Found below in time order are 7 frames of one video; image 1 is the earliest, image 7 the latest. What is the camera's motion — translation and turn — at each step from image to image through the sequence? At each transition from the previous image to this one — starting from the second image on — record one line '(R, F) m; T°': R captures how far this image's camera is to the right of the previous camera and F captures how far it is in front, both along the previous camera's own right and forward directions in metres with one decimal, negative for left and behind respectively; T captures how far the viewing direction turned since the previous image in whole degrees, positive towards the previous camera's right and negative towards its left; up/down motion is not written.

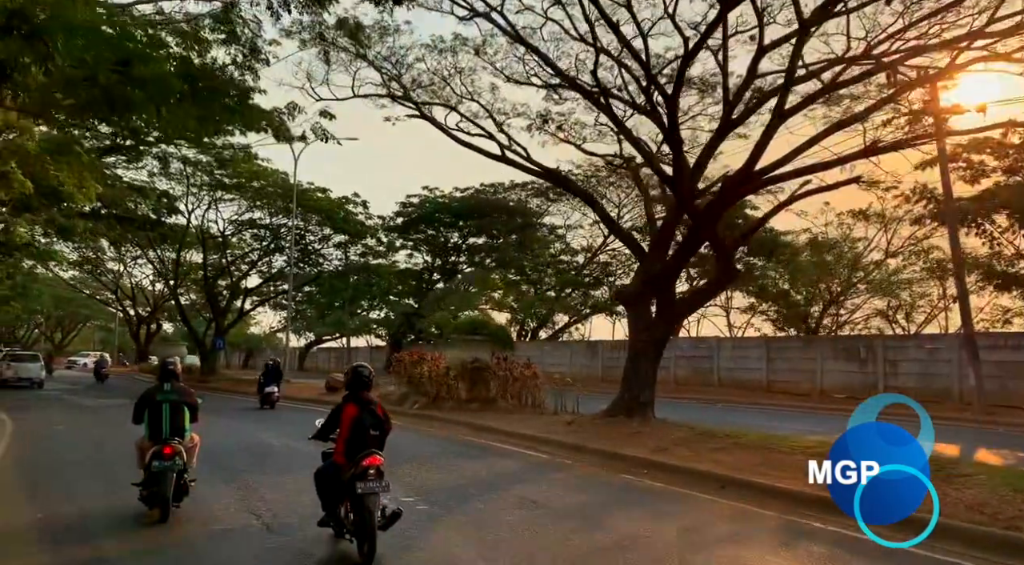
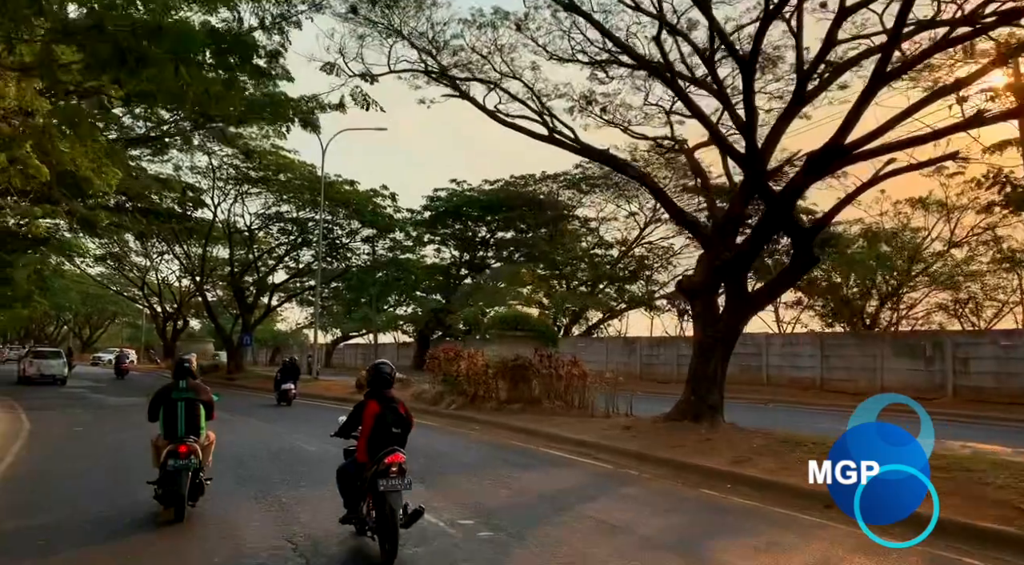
(-0.5, +1.2) m; -2°
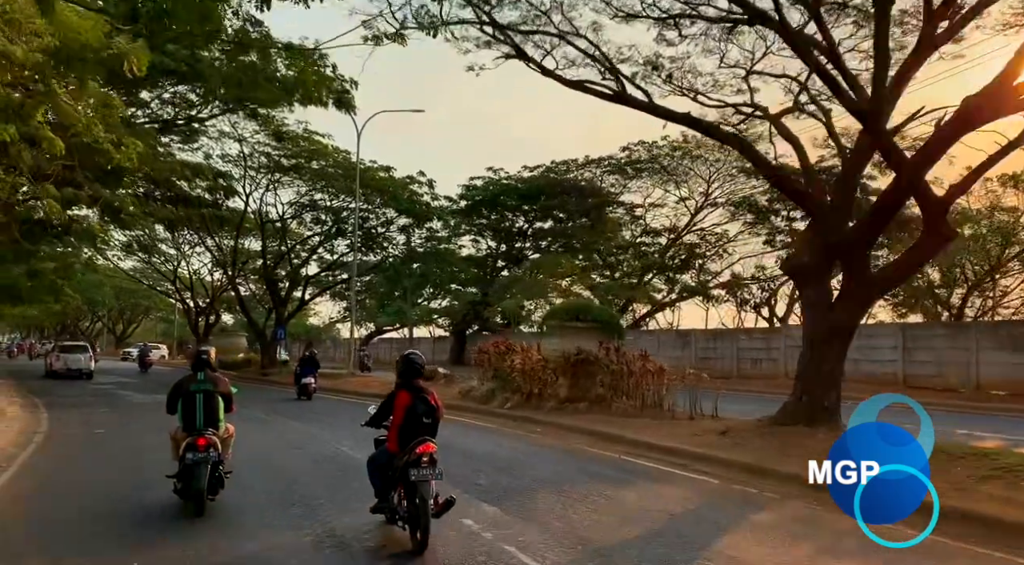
(-0.6, +1.7) m; -2°
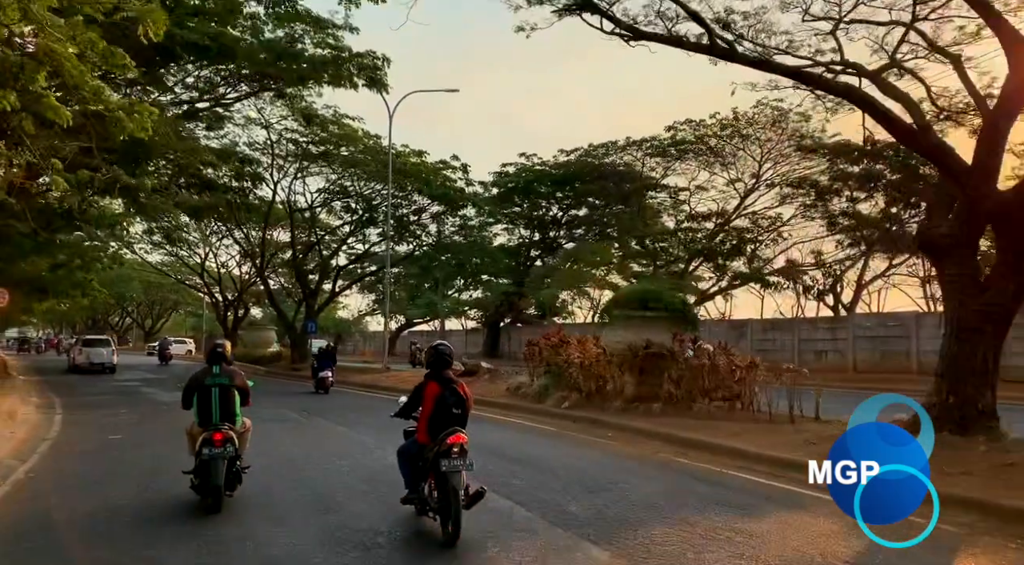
(-0.6, +1.6) m; -2°
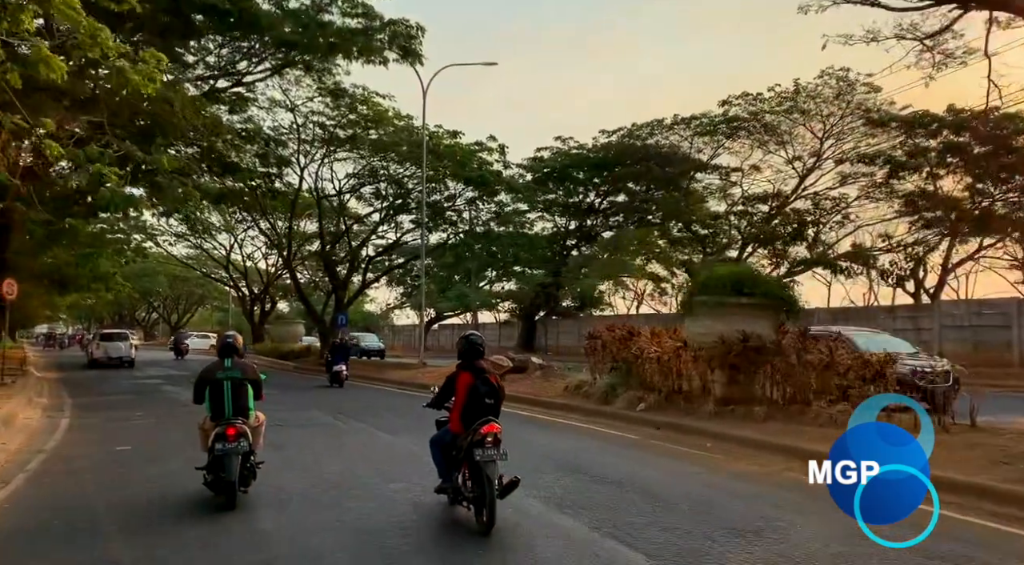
(-0.7, +2.0) m; -2°
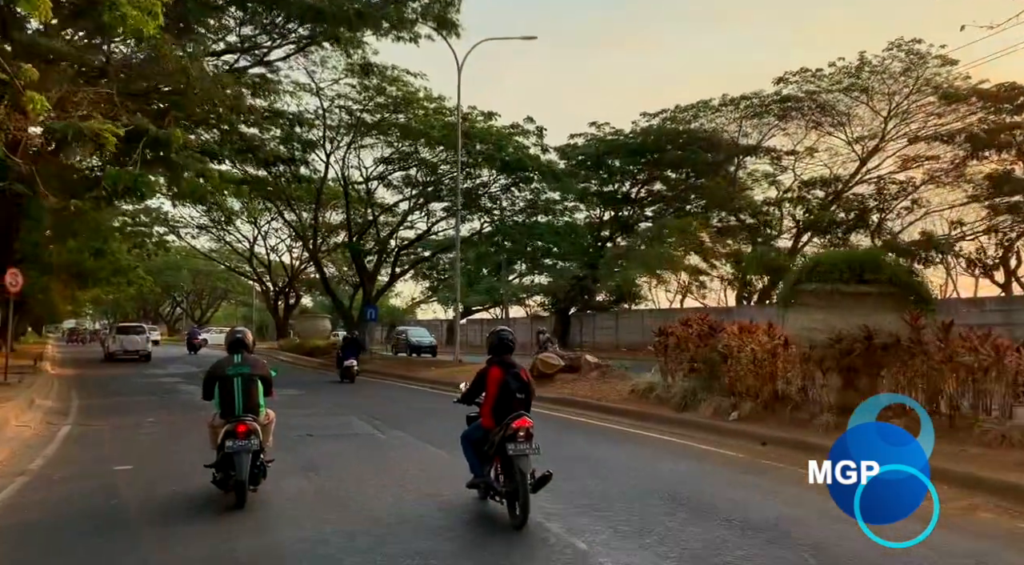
(-0.6, +1.8) m; -2°
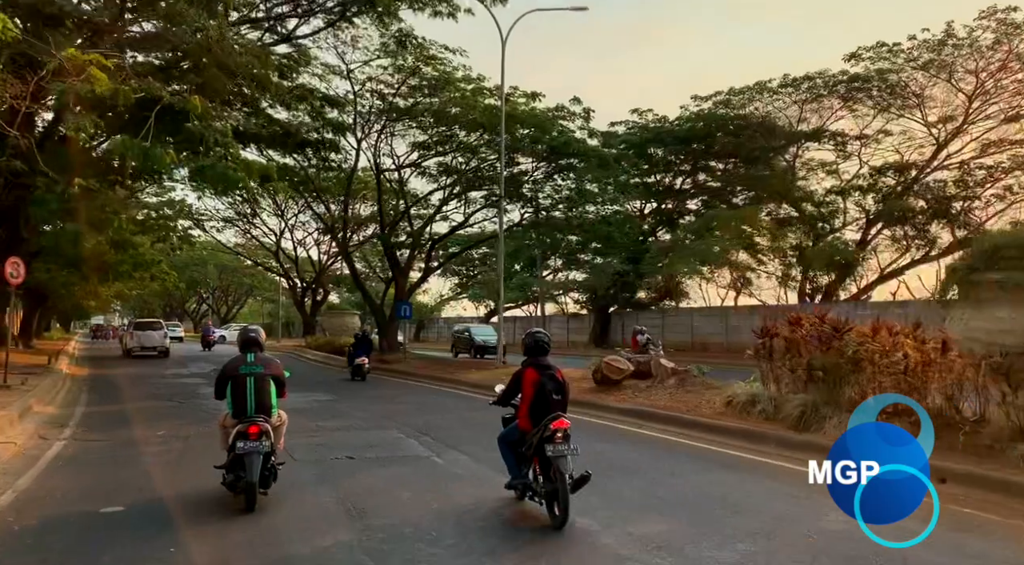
(-0.7, +2.0) m; -2°
